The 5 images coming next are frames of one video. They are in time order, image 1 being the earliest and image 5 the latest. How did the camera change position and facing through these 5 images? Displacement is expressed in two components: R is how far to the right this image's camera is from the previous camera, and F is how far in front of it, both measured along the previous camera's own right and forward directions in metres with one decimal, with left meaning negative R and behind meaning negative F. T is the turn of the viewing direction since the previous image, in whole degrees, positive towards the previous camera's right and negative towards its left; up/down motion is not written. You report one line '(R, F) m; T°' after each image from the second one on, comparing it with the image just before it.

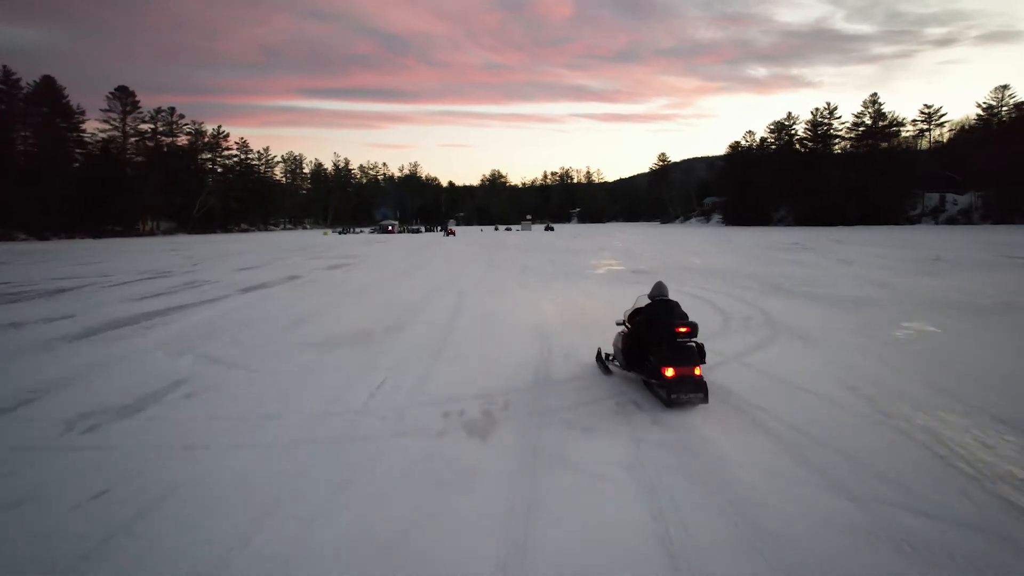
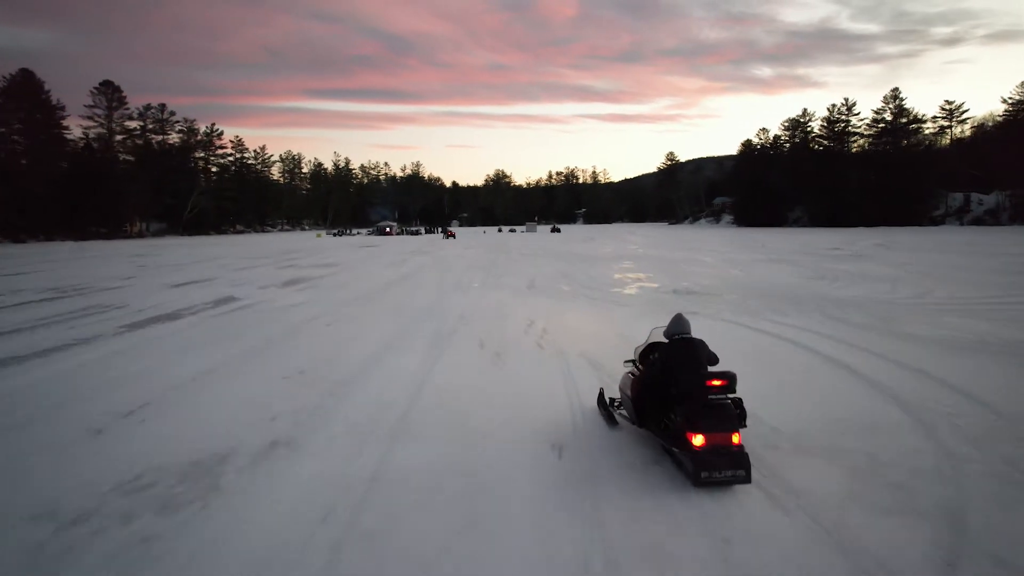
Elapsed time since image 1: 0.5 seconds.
(0.0, +2.4) m; 0°
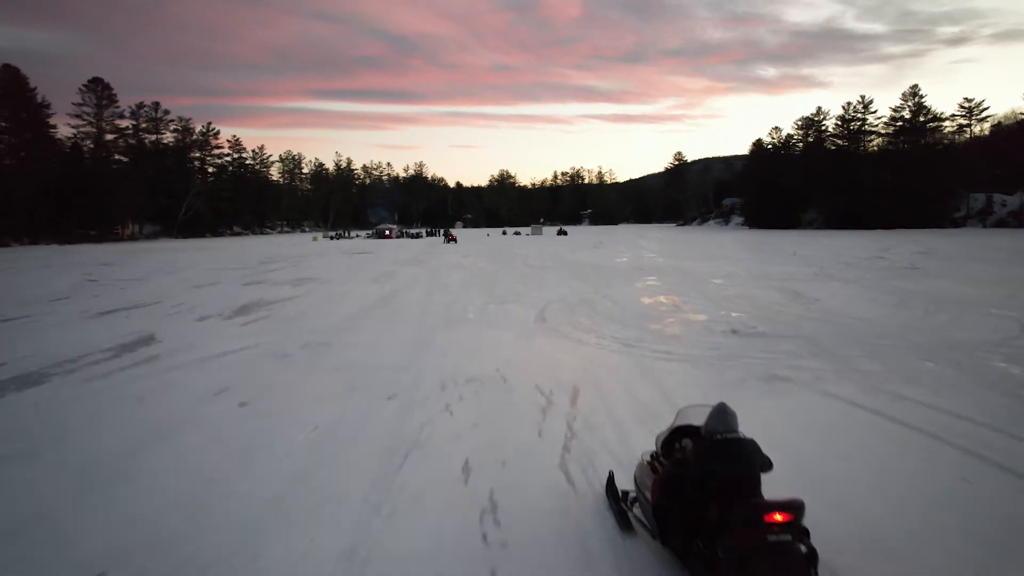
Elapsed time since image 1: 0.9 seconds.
(0.0, +1.9) m; 0°
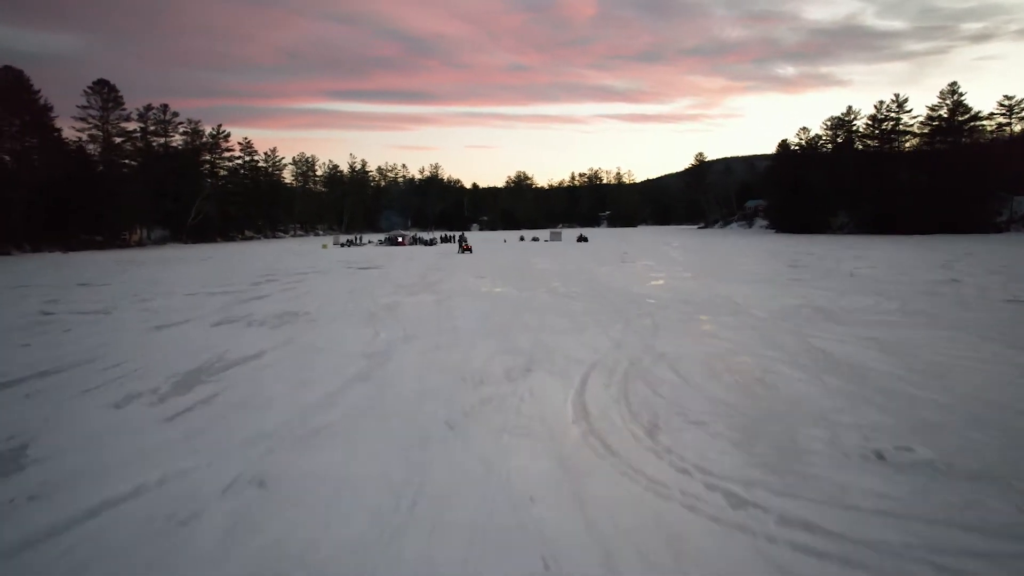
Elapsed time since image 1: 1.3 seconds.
(-0.1, +1.9) m; -1°
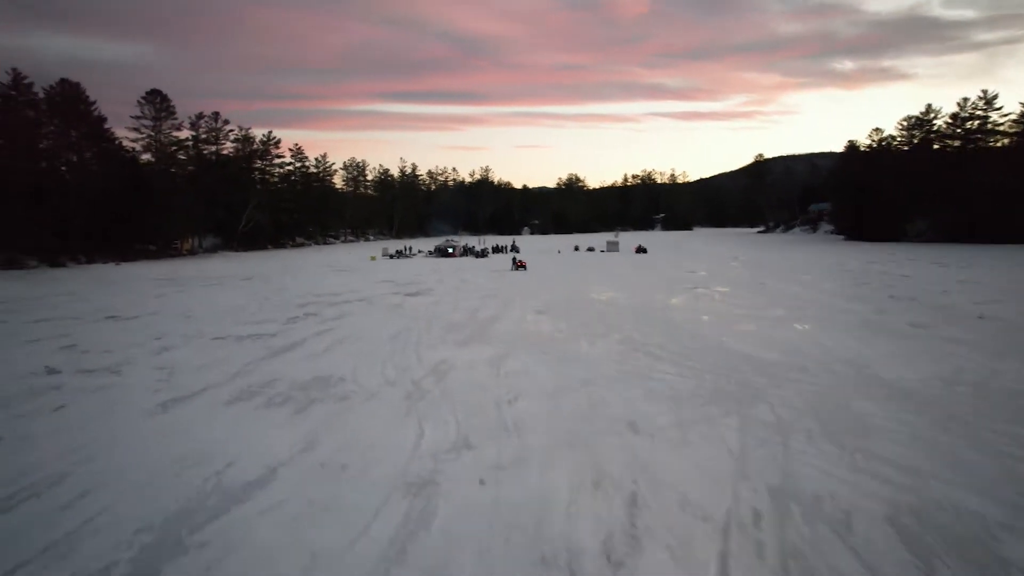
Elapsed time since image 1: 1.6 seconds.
(-0.3, +1.9) m; -4°
